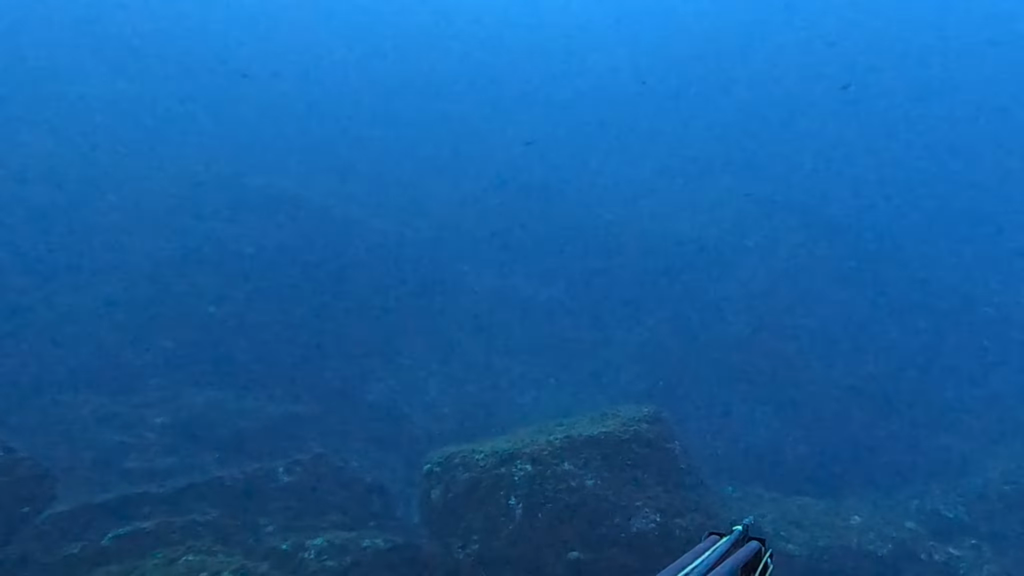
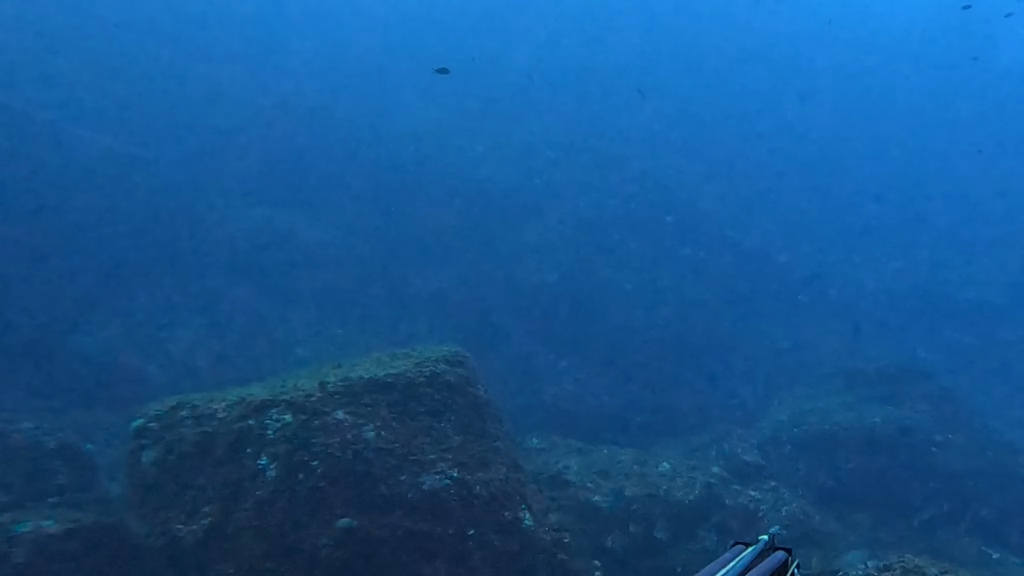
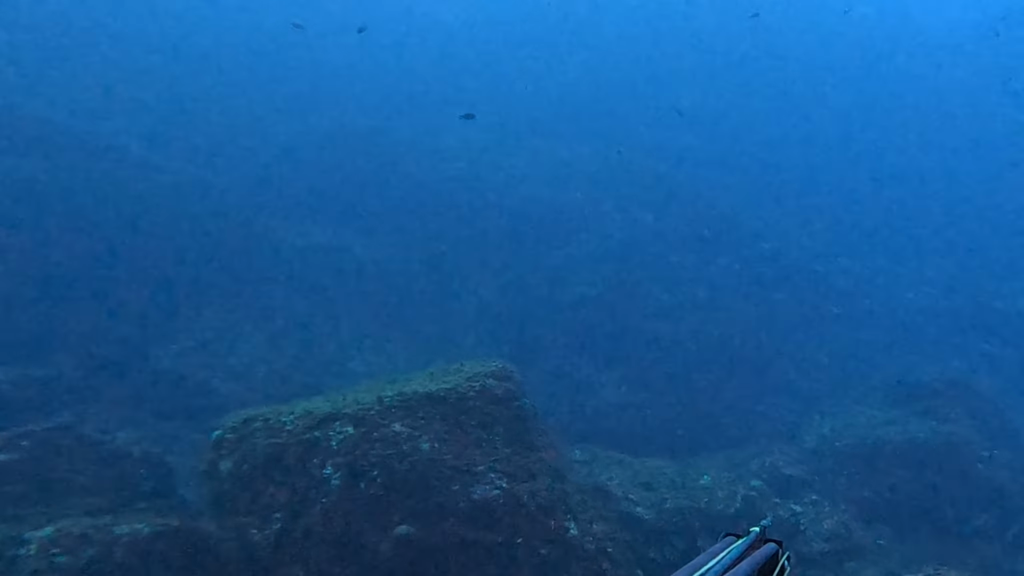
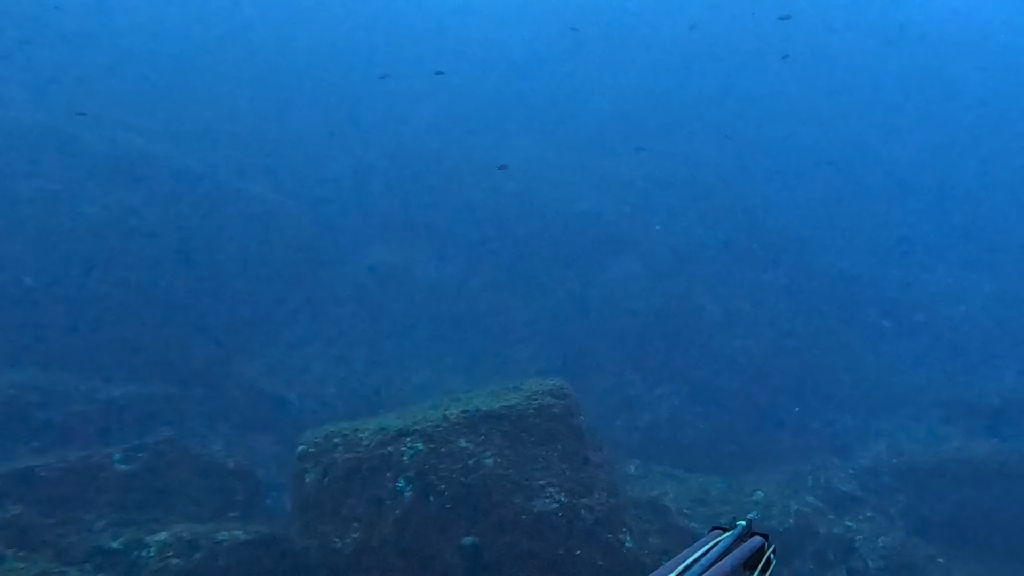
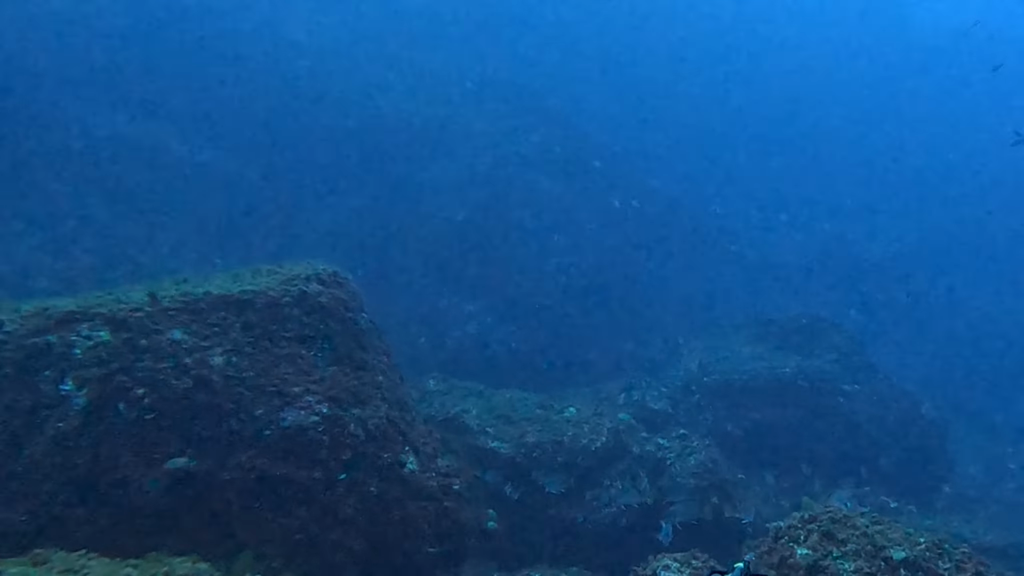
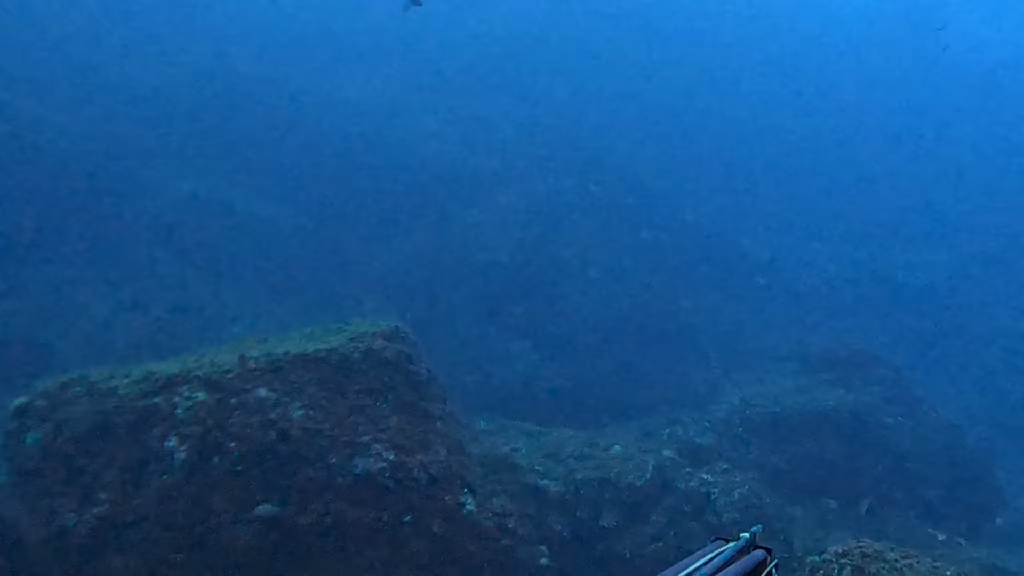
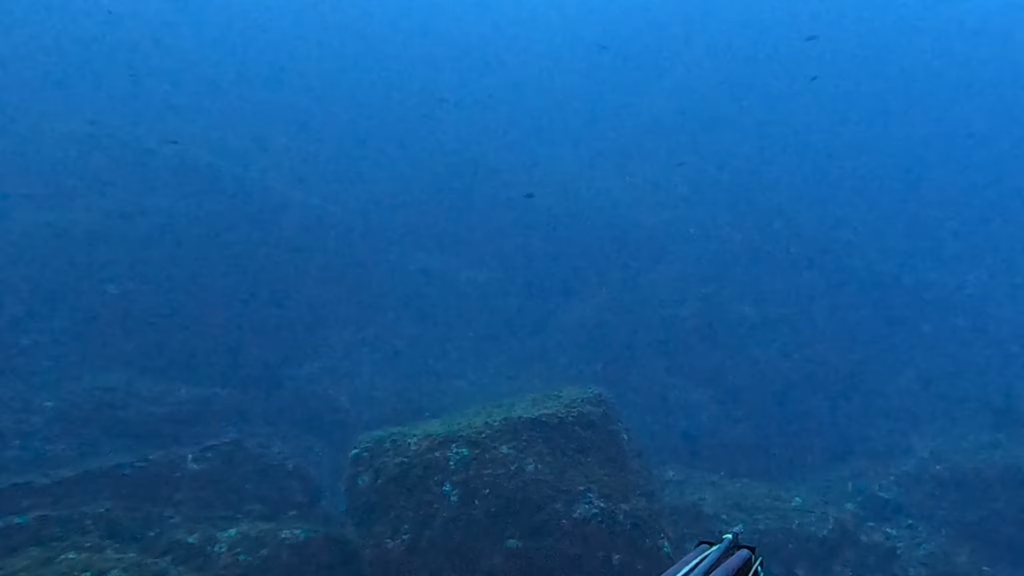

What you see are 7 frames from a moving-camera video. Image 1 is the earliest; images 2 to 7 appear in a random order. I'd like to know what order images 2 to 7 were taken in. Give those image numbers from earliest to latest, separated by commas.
7, 4, 3, 2, 6, 5
